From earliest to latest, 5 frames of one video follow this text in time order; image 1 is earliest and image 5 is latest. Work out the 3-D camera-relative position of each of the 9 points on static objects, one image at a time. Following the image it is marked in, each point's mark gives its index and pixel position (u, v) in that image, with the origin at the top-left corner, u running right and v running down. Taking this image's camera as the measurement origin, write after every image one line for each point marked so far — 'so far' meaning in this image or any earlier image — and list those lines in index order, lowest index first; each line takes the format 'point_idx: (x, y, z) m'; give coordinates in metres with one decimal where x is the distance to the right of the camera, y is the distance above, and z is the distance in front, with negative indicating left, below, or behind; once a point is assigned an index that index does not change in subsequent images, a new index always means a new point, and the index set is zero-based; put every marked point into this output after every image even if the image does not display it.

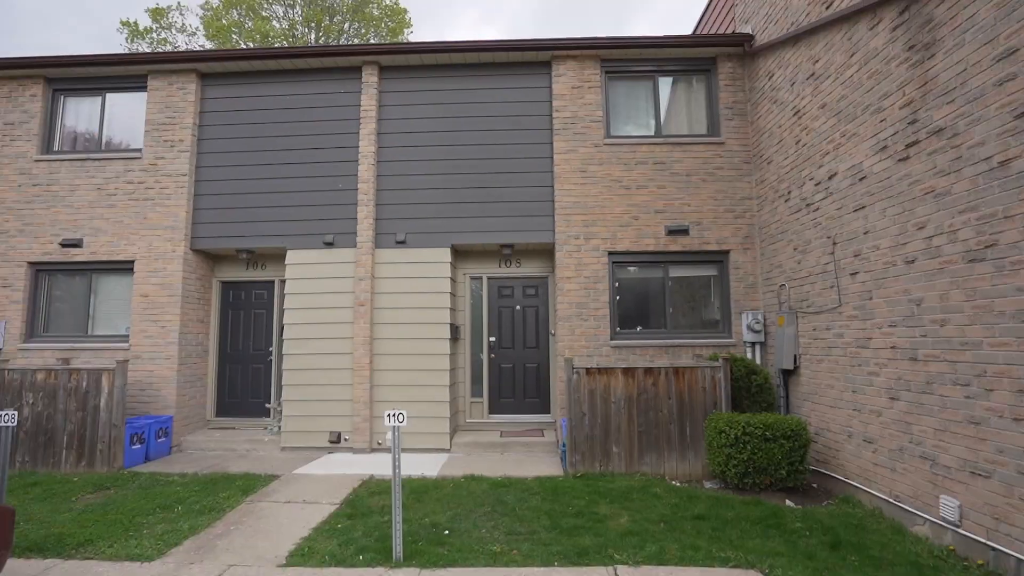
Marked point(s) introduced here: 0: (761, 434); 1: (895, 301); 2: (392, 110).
0: (+2.5, -1.5, +5.0) m
1: (+3.3, -0.1, +4.3) m
2: (-1.8, +2.6, +7.4) m
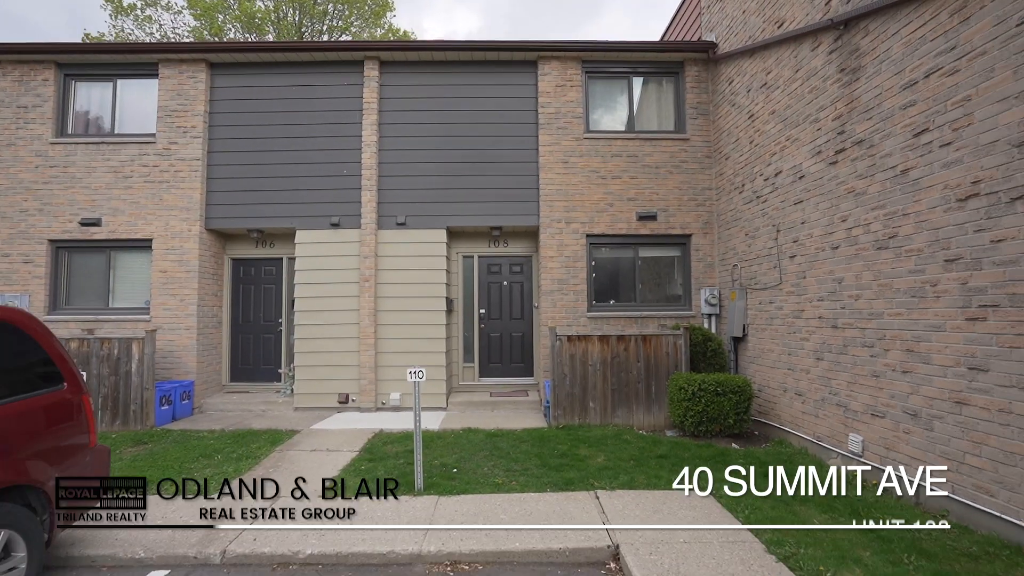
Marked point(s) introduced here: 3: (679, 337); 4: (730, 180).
0: (+2.4, -1.2, +6.0) m
1: (+3.2, +0.1, +5.2) m
2: (-1.9, +3.0, +8.0) m
3: (+2.2, -0.7, +6.7) m
4: (+3.2, +1.6, +7.3) m
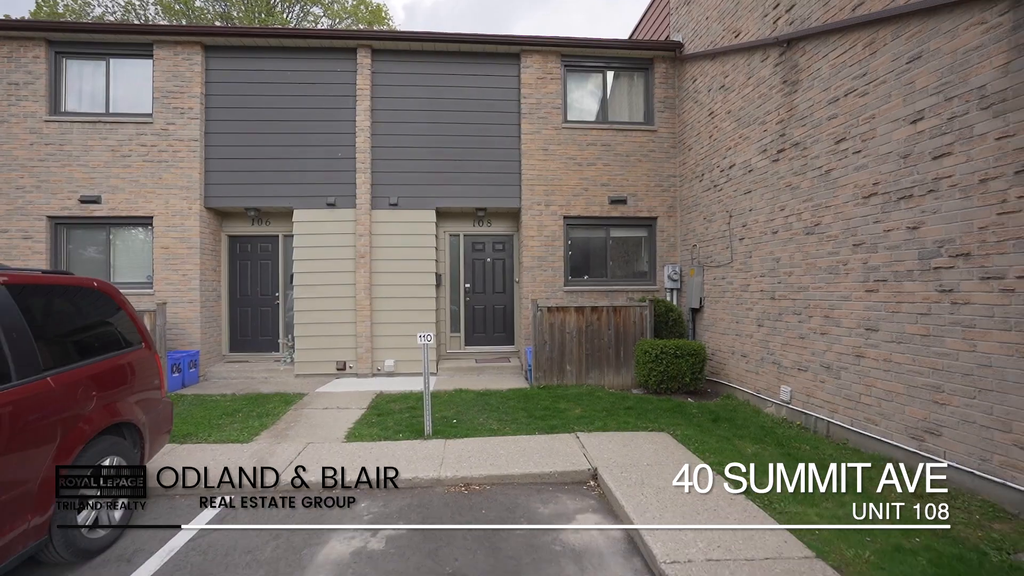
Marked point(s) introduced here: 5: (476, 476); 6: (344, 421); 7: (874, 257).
0: (+2.3, -0.9, +7.0) m
1: (+3.1, +0.4, +6.2) m
2: (-2.2, +3.4, +8.5) m
3: (+2.0, -0.3, +7.6) m
4: (+3.0, +2.0, +8.2) m
5: (-0.3, -1.6, +4.3) m
6: (-2.0, -1.6, +6.0) m
7: (+3.3, +0.3, +4.5) m
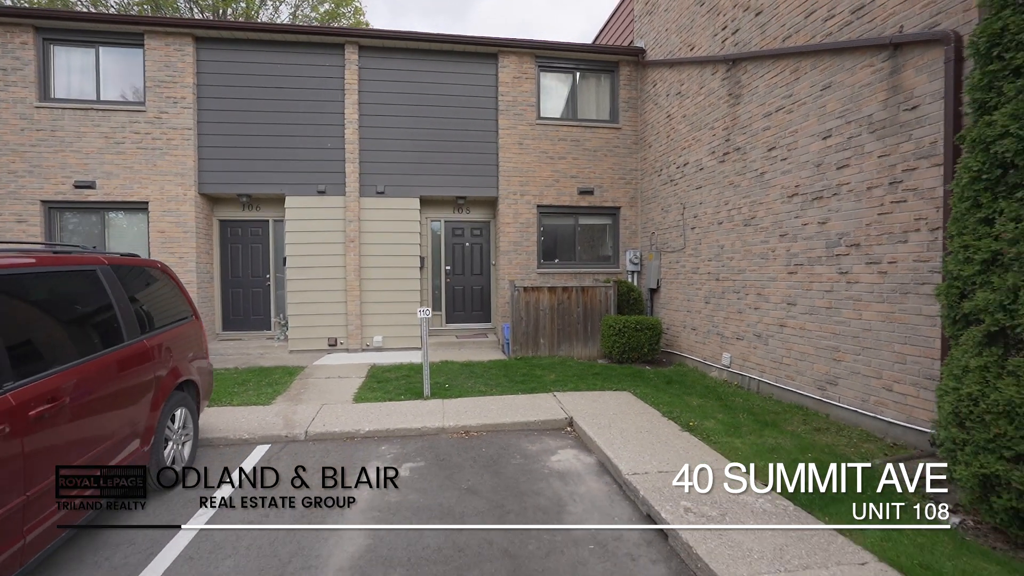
0: (+2.0, -0.6, +8.0) m
1: (+2.9, +0.6, +7.3) m
2: (-2.6, +3.7, +9.1) m
3: (+1.7, 0.0, +8.6) m
4: (+2.6, +2.3, +9.2) m
5: (-0.4, -1.4, +5.2) m
6: (-2.2, -1.3, +6.8) m
7: (+3.2, +0.5, +5.6) m
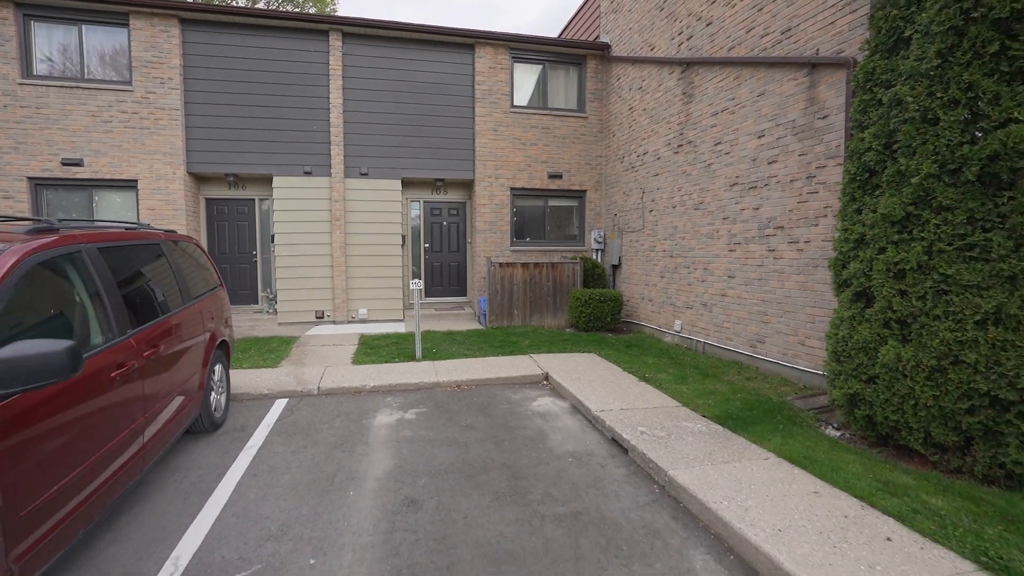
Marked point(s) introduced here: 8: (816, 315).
0: (+1.6, -0.2, +9.0) m
1: (+2.6, +1.0, +8.3) m
2: (-3.0, +4.2, +9.6) m
3: (+1.2, +0.4, +9.6) m
4: (+2.1, +2.8, +10.1) m
5: (-0.6, -1.1, +6.0) m
6: (-2.5, -1.0, +7.5) m
7: (+3.0, +0.8, +6.6) m
8: (+3.3, -0.3, +5.4) m
